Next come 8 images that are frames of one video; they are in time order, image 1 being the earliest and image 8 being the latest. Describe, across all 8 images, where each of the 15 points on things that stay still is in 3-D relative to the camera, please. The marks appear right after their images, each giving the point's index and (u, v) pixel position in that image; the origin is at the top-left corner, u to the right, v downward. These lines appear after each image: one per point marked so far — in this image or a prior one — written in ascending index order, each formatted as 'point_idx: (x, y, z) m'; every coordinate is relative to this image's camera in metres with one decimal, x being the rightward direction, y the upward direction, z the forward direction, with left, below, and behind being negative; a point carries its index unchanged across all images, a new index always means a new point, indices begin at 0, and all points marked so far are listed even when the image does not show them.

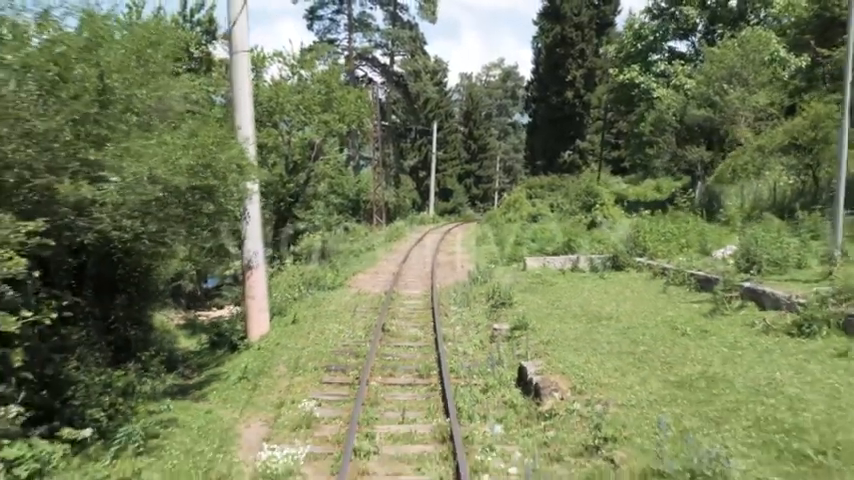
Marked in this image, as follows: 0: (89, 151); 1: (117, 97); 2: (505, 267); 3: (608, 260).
0: (-2.7, +0.7, +5.8) m
1: (-2.7, +1.3, +6.3) m
2: (+1.9, -0.7, +17.6) m
3: (+4.1, -0.5, +16.3) m
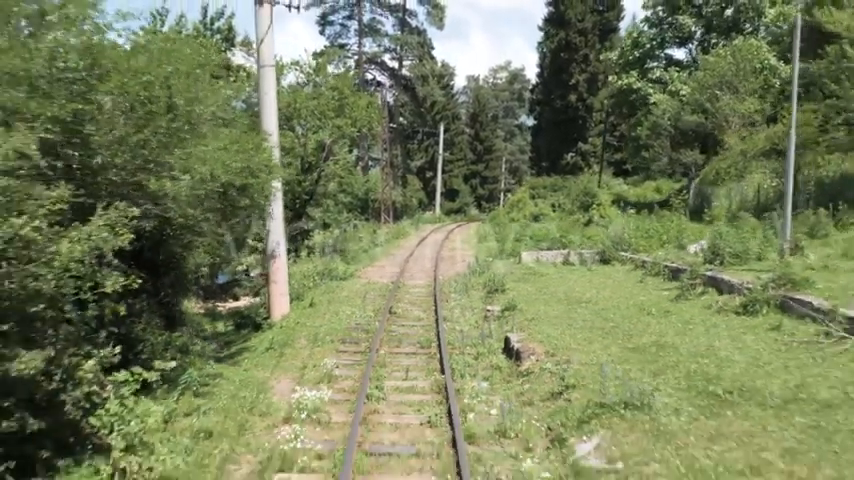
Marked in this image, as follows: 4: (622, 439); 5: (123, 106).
0: (-2.7, +0.9, +7.4) m
1: (-2.7, +1.4, +7.9) m
2: (+2.0, -0.6, +19.1) m
3: (+4.2, -0.4, +17.8) m
4: (+1.7, -1.7, +6.0) m
5: (-3.0, +1.3, +6.9) m
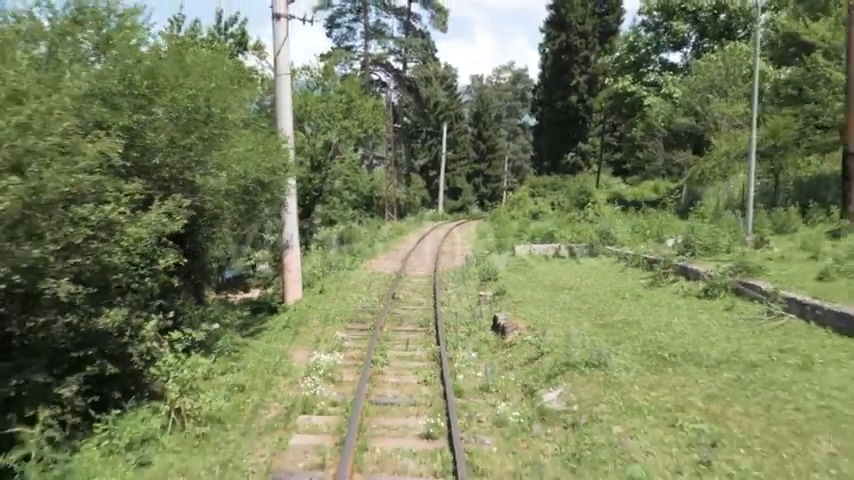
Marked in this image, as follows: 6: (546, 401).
0: (-2.7, +1.0, +8.9) m
1: (-2.7, +1.6, +9.4) m
2: (+2.1, -0.4, +20.5) m
3: (+4.2, -0.2, +19.2) m
4: (+1.6, -1.6, +7.4) m
5: (-3.0, +1.4, +8.3) m
6: (+1.2, -1.7, +7.4) m
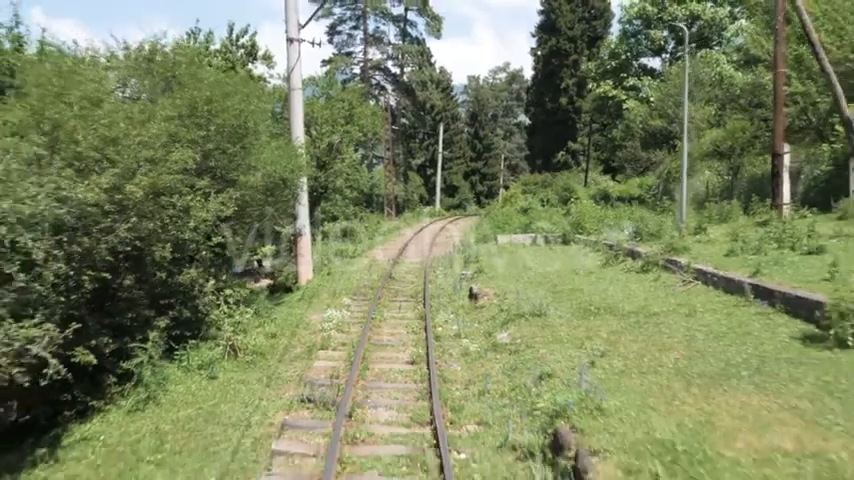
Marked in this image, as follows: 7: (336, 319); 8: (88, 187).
0: (-3.0, +1.3, +11.6) m
1: (-2.9, +1.9, +12.1) m
2: (+1.8, -0.1, +23.3) m
3: (+4.0, +0.1, +22.0) m
4: (+1.4, -1.3, +10.2) m
5: (-3.2, +1.7, +11.1) m
6: (+1.0, -1.4, +10.2) m
7: (-1.5, -1.3, +11.9) m
8: (-3.4, +0.6, +7.3) m
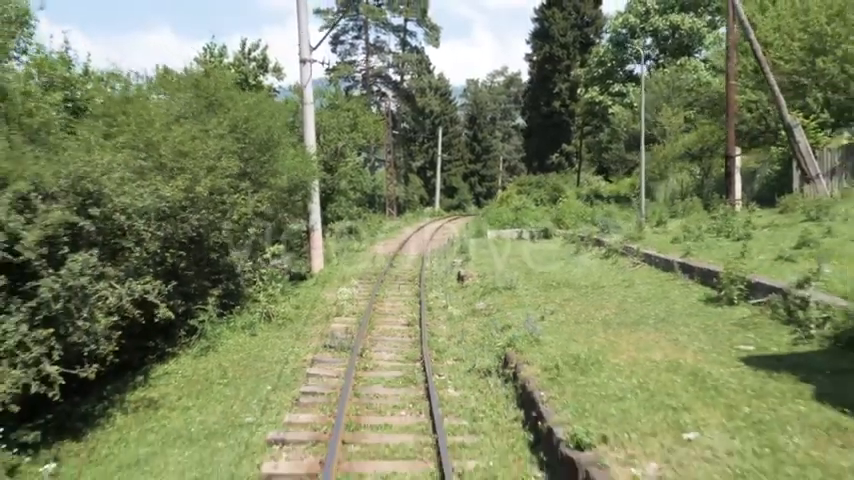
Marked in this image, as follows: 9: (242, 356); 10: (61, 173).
0: (-3.1, +1.5, +14.3) m
1: (-3.1, +2.0, +14.8) m
2: (+1.7, +0.1, +25.9) m
3: (+3.9, +0.3, +24.6) m
4: (+1.3, -1.1, +12.8) m
5: (-3.4, +1.9, +13.8) m
6: (+0.9, -1.2, +12.9) m
7: (-1.7, -1.2, +14.6) m
8: (-3.6, +0.7, +10.0) m
9: (-2.8, -1.7, +10.7) m
10: (-4.3, +0.8, +8.3) m
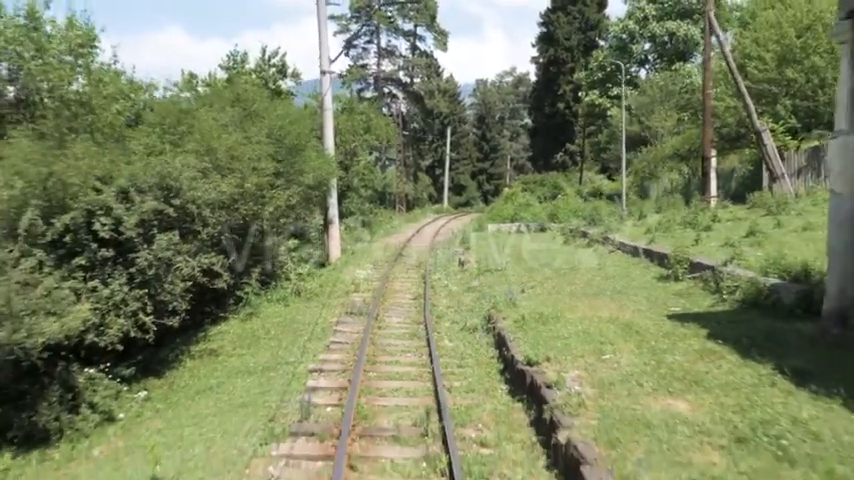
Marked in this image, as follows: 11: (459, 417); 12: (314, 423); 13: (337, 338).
0: (-3.0, +1.7, +16.8) m
1: (-2.9, +2.3, +17.3) m
2: (+2.0, +0.3, +28.4) m
3: (+4.2, +0.6, +27.1) m
4: (+1.4, -0.9, +15.3) m
5: (-3.3, +2.1, +16.3) m
6: (+1.0, -1.0, +15.3) m
7: (-1.6, -0.9, +17.1) m
8: (-3.6, +1.0, +12.5) m
9: (-2.8, -1.5, +13.3) m
10: (-4.3, +1.0, +10.8) m
11: (+0.3, -1.9, +7.4) m
12: (-1.2, -1.9, +7.4) m
13: (-1.4, -1.6, +11.3) m
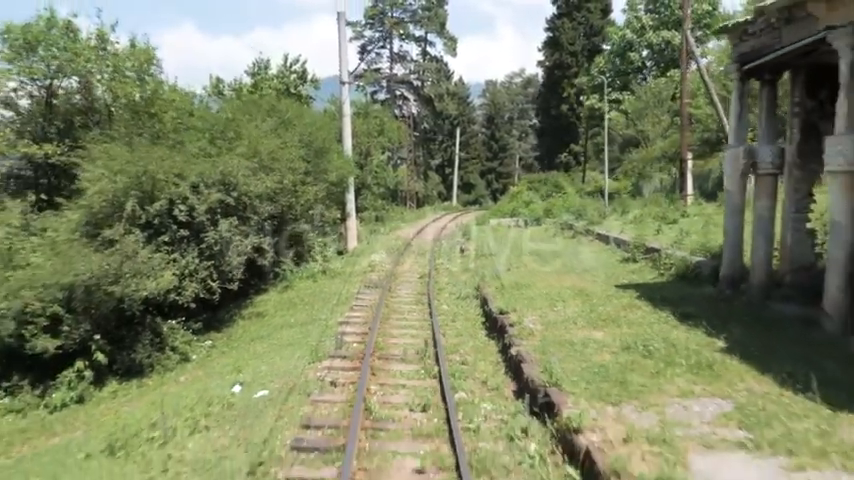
0: (-2.9, +2.1, +19.9) m
1: (-2.8, +2.6, +20.3) m
2: (+2.3, +0.7, +31.4) m
3: (+4.5, +0.9, +30.0) m
4: (+1.5, -0.6, +18.3) m
5: (-3.1, +2.5, +19.3) m
6: (+1.1, -0.7, +18.3) m
7: (-1.4, -0.6, +20.1) m
8: (-3.5, +1.3, +15.5) m
9: (-2.7, -1.2, +16.3) m
10: (-4.2, +1.3, +13.9) m
11: (+0.3, -1.6, +10.4) m
12: (-1.2, -1.6, +10.5) m
13: (-1.4, -1.3, +14.3) m
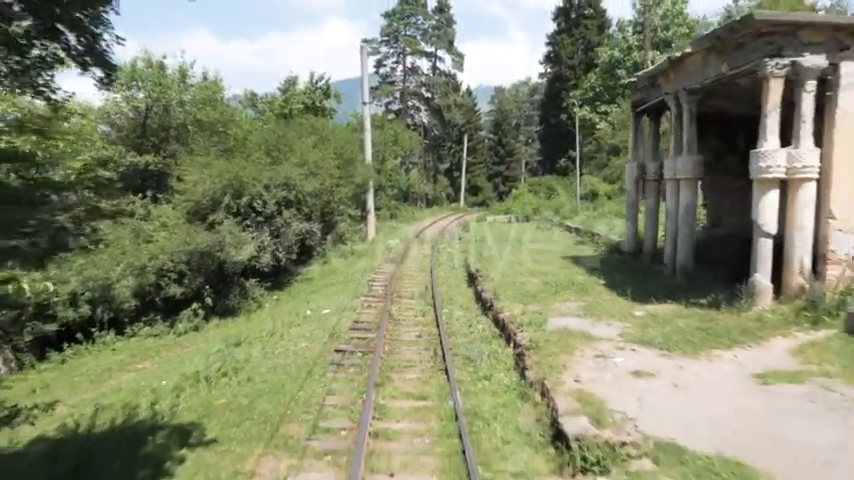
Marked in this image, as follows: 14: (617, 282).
0: (-2.7, +2.4, +25.5) m
1: (-2.6, +3.0, +26.0) m
2: (+2.7, +1.0, +37.0) m
3: (+4.8, +1.2, +35.6) m
4: (+1.6, -0.2, +23.9) m
5: (-2.9, +2.9, +25.0) m
6: (+1.2, -0.3, +23.9) m
7: (-1.3, -0.2, +25.8) m
8: (-3.4, +1.7, +21.2) m
9: (-2.6, -0.8, +22.0) m
10: (-4.1, +1.8, +19.6) m
11: (+0.3, -1.2, +16.0) m
12: (-1.2, -1.2, +16.1) m
13: (-1.3, -0.9, +20.0) m
14: (+3.7, -0.8, +13.7) m
